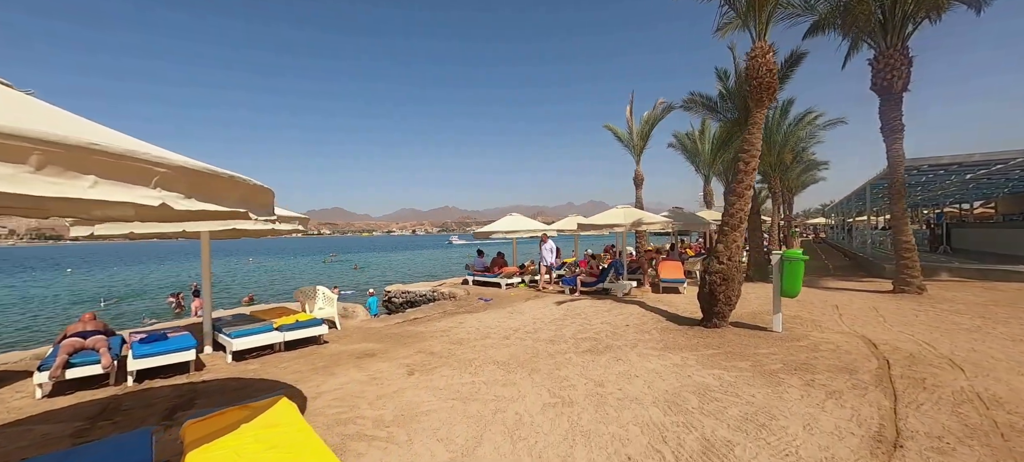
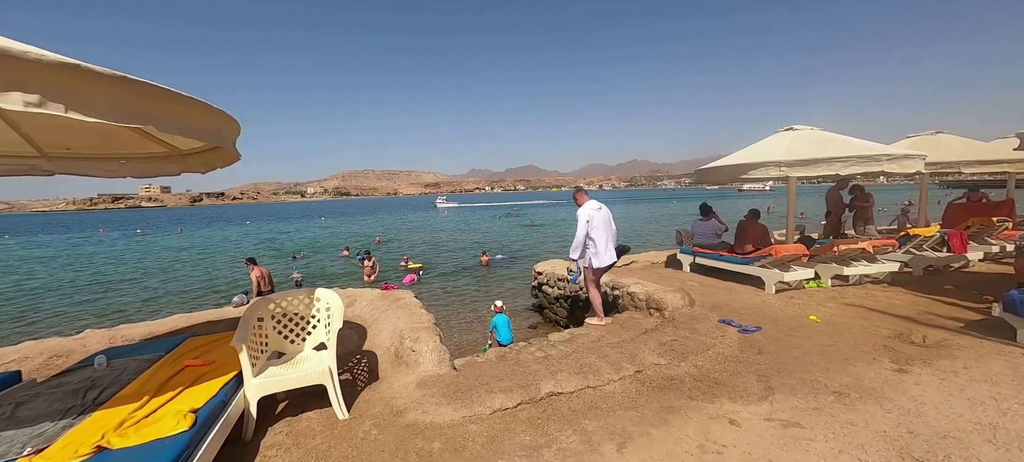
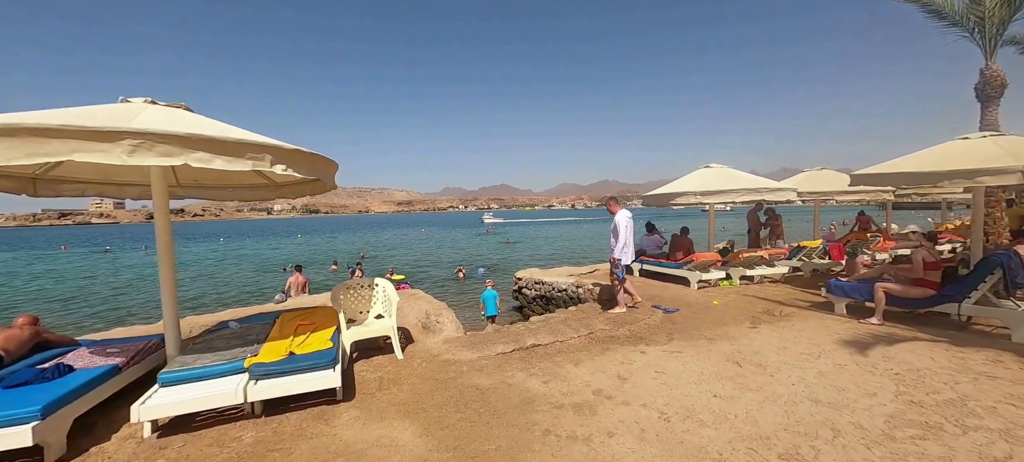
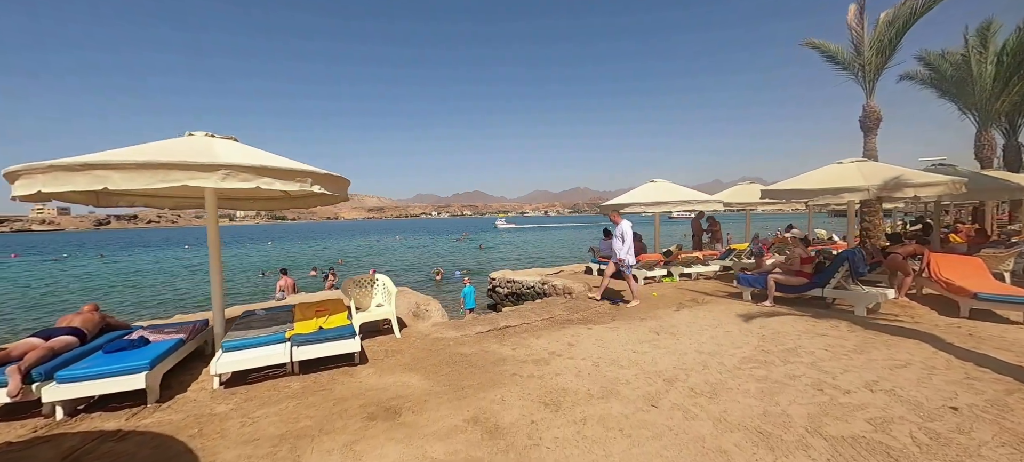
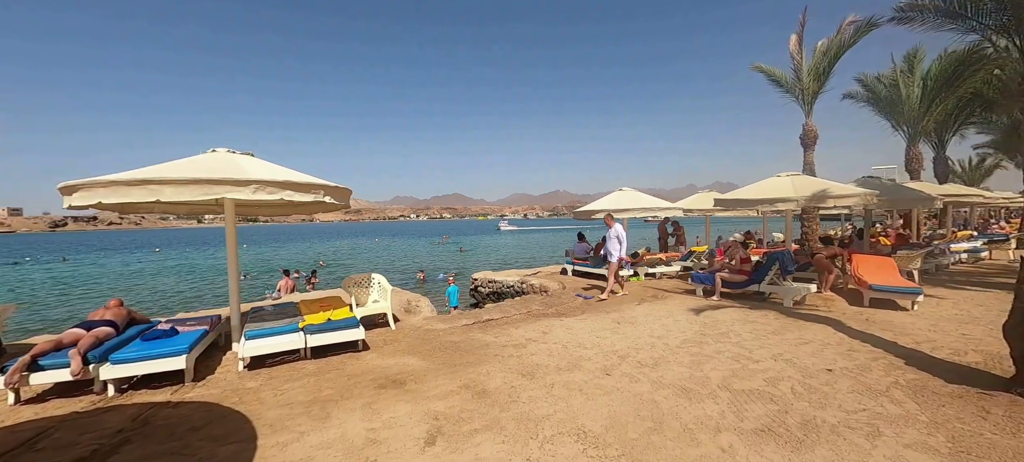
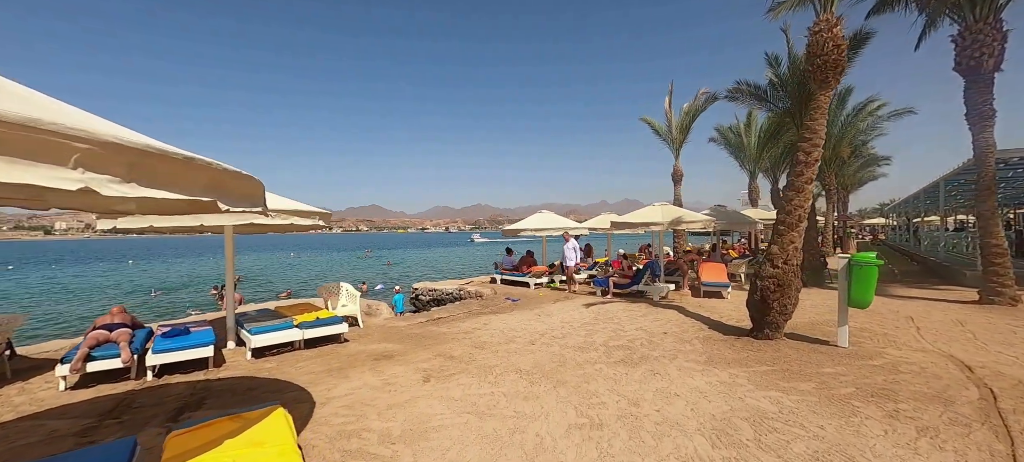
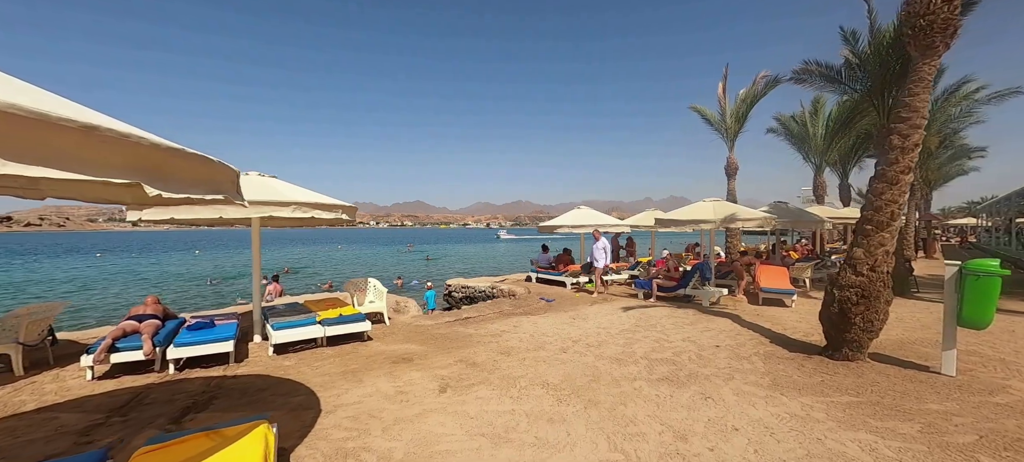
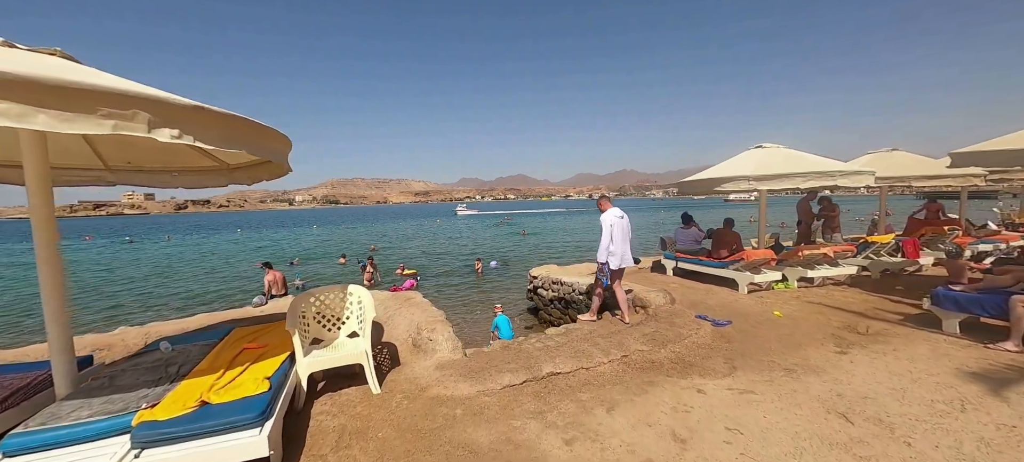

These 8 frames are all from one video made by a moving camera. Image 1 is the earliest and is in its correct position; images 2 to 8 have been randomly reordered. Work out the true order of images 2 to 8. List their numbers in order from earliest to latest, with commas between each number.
6, 7, 5, 4, 3, 8, 2
